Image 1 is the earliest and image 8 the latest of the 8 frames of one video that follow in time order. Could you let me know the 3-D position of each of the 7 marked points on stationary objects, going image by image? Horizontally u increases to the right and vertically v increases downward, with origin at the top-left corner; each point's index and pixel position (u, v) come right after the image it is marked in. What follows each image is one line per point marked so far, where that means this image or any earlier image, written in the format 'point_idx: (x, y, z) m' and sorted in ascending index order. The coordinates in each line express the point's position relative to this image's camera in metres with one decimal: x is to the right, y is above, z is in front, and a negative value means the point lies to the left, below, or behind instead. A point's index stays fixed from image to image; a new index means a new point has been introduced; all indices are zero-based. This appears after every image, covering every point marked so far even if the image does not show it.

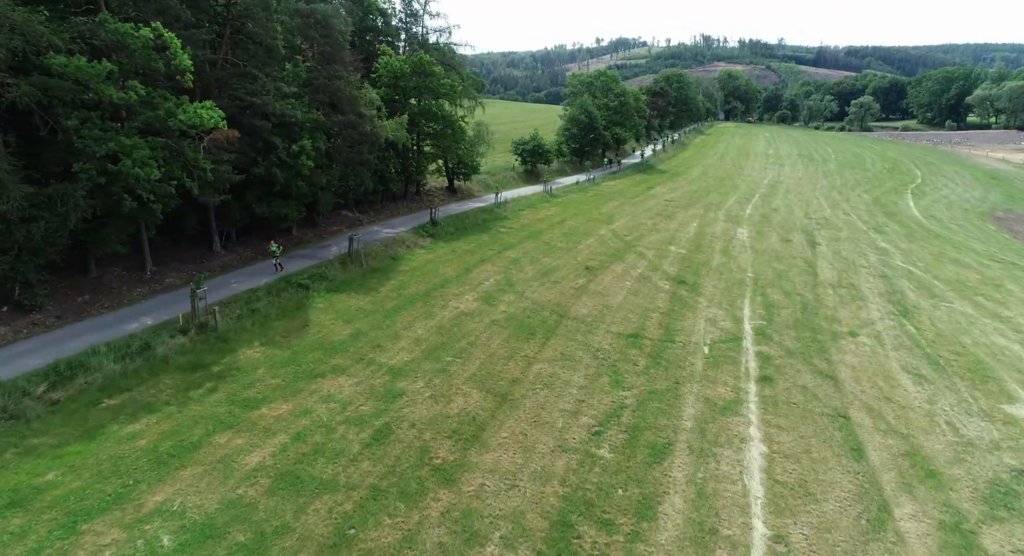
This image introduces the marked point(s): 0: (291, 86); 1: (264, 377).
0: (-7.7, +6.7, +19.4) m
1: (-5.4, -2.1, +12.0) m
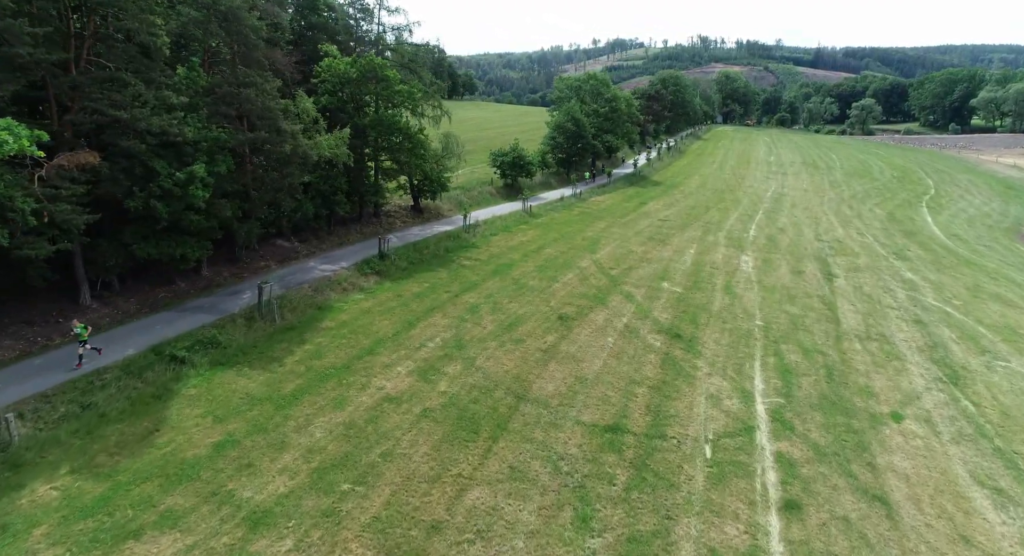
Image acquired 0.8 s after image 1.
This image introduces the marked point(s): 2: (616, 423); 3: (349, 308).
0: (-9.1, +5.1, +15.3) m
1: (-6.7, -3.8, +8.0) m
2: (+2.4, -3.3, +12.6) m
3: (-5.1, -0.9, +17.2) m
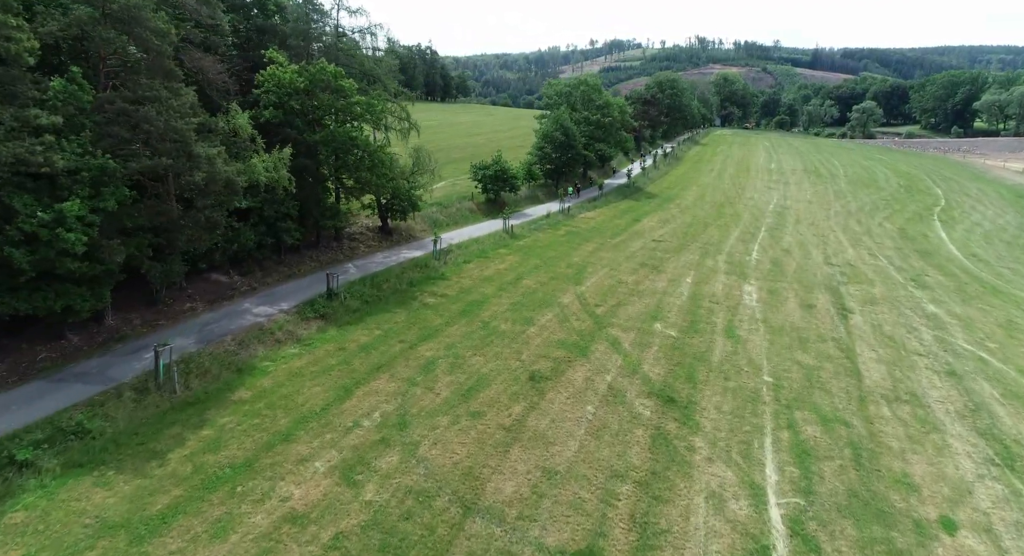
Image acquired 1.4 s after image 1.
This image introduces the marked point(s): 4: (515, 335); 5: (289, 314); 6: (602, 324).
0: (-10.1, +3.7, +12.4) m
1: (-7.7, -5.2, +5.0) m
2: (+1.4, -4.7, +9.7) m
3: (-6.1, -2.3, +14.3) m
4: (+0.1, -1.8, +17.9) m
5: (-6.9, -1.1, +17.3) m
6: (+3.1, -1.6, +19.4) m
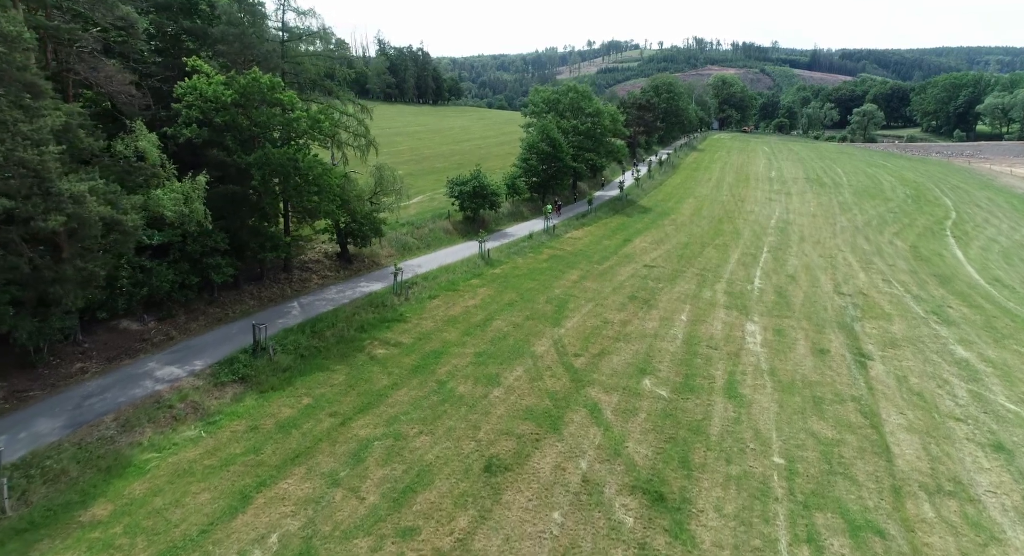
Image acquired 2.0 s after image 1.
0: (-11.2, +2.2, +9.4) m
1: (-8.8, -6.6, +2.0) m
2: (+0.3, -6.1, +6.7) m
3: (-7.2, -3.7, +11.3) m
4: (-1.0, -3.3, +14.9) m
5: (-8.0, -2.5, +14.2) m
6: (+2.0, -3.0, +16.4) m
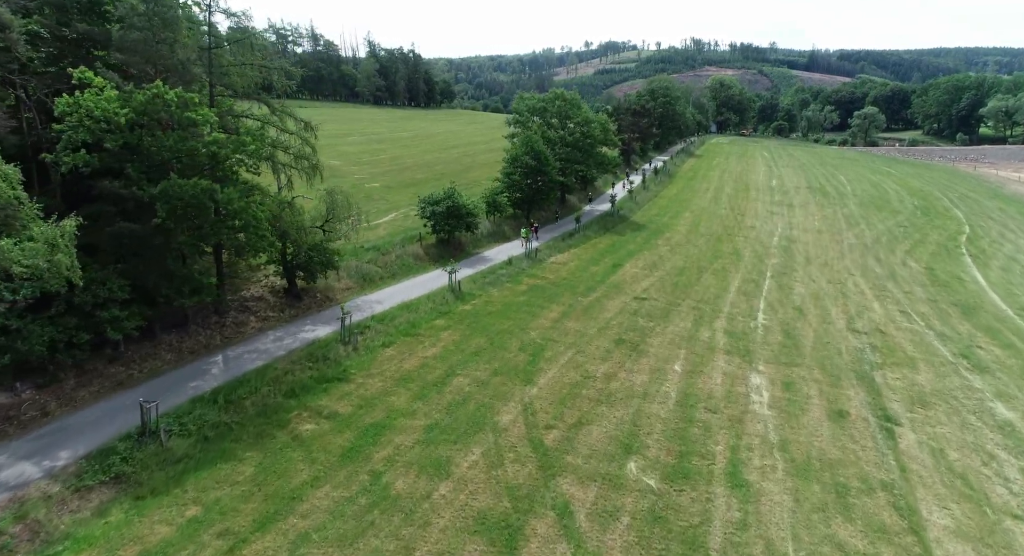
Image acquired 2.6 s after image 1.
0: (-12.3, +0.7, +6.3) m
1: (-9.8, -8.1, -1.1) m
2: (-0.8, -7.6, +3.6) m
3: (-8.3, -5.2, +8.2) m
4: (-2.1, -4.8, +11.8) m
5: (-9.1, -4.1, +11.2) m
6: (+0.9, -4.5, +13.3) m
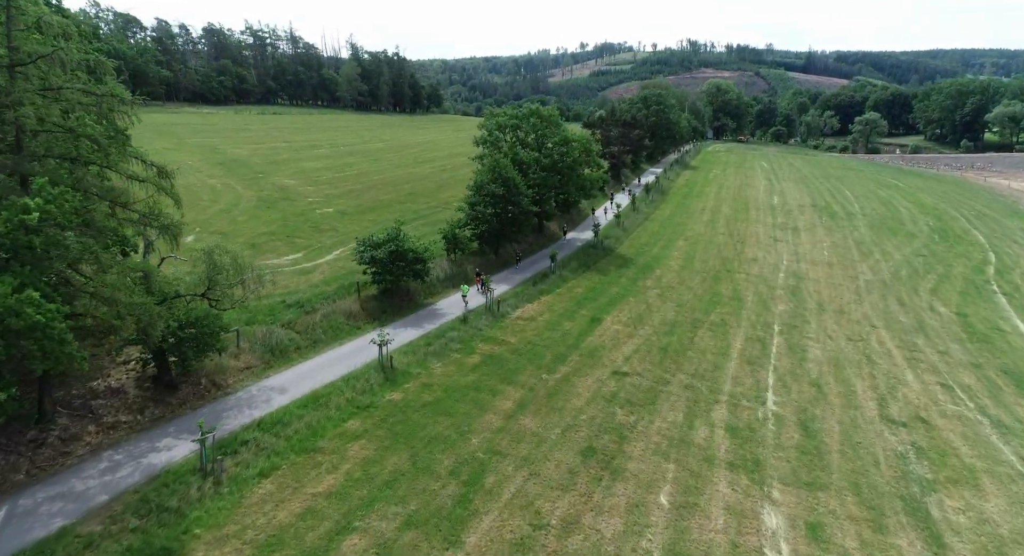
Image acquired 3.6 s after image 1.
0: (-14.1, -1.9, +1.1) m
1: (-11.5, -10.7, -6.3) m
2: (-2.5, -10.1, -1.5) m
3: (-10.1, -7.8, +3.0) m
4: (-3.9, -7.3, +6.7) m
5: (-10.9, -6.6, +6.0) m
6: (-0.9, -7.1, +8.2) m
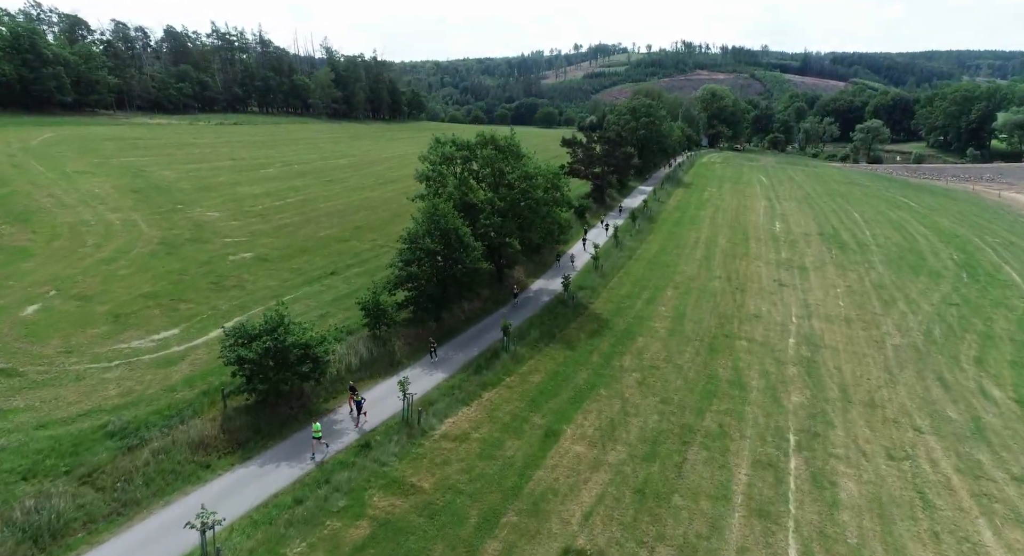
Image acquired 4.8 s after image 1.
0: (-16.4, -5.2, -5.7) m
1: (-13.8, -14.0, -13.1) m
2: (-4.8, -13.5, -8.2) m
3: (-12.4, -11.2, -3.8) m
4: (-6.3, -10.7, 0.0) m
5: (-13.3, -10.0, -0.8) m
6: (-3.3, -10.5, +1.5) m
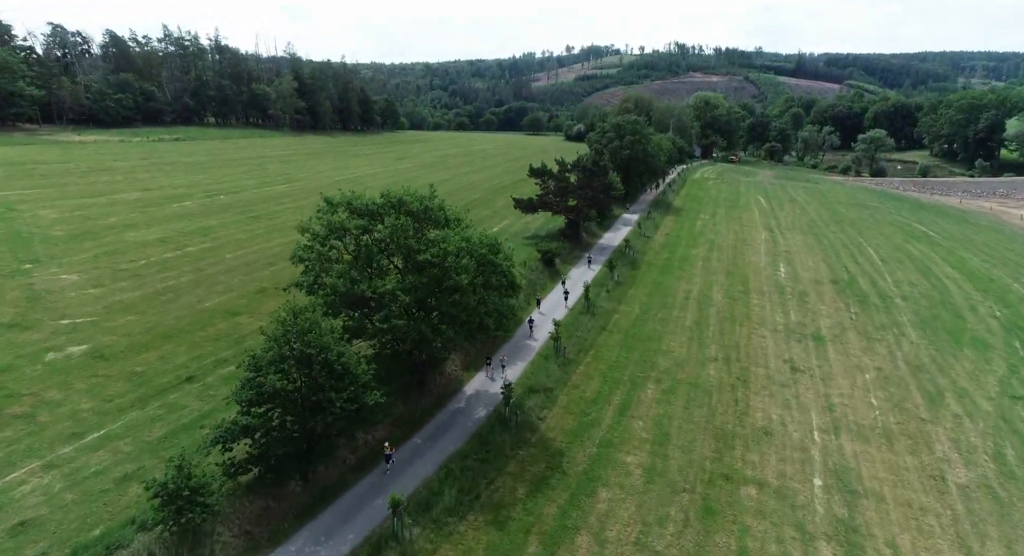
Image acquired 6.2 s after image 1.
0: (-19.2, -9.6, -14.3) m
1: (-16.5, -18.4, -21.7) m
2: (-7.6, -17.8, -16.7) m
3: (-15.2, -15.5, -12.3) m
4: (-9.1, -15.0, -8.5) m
5: (-16.1, -14.4, -9.3) m
6: (-6.1, -14.8, -6.9) m
